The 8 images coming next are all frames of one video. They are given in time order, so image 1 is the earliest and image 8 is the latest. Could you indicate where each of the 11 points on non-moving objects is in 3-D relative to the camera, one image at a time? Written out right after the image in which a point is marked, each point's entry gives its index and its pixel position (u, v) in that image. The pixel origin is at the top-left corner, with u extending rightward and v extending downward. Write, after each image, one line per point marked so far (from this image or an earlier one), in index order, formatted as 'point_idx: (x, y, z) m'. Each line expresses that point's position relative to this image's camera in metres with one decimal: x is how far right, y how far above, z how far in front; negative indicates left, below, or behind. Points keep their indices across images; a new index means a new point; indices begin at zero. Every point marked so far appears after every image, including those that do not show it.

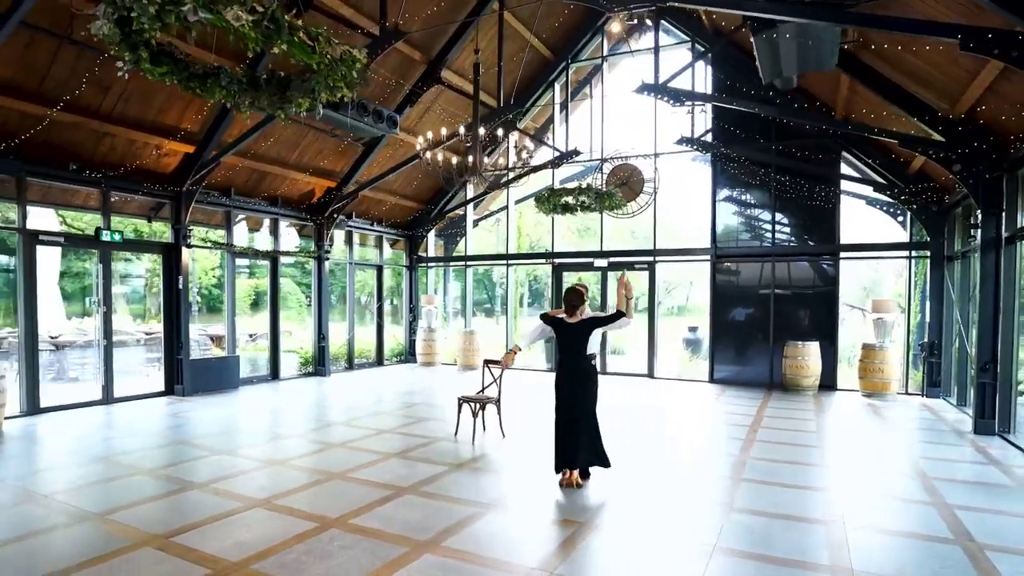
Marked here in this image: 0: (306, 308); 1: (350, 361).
0: (-3.5, -0.3, +10.0) m
1: (-3.0, -1.3, +10.8) m
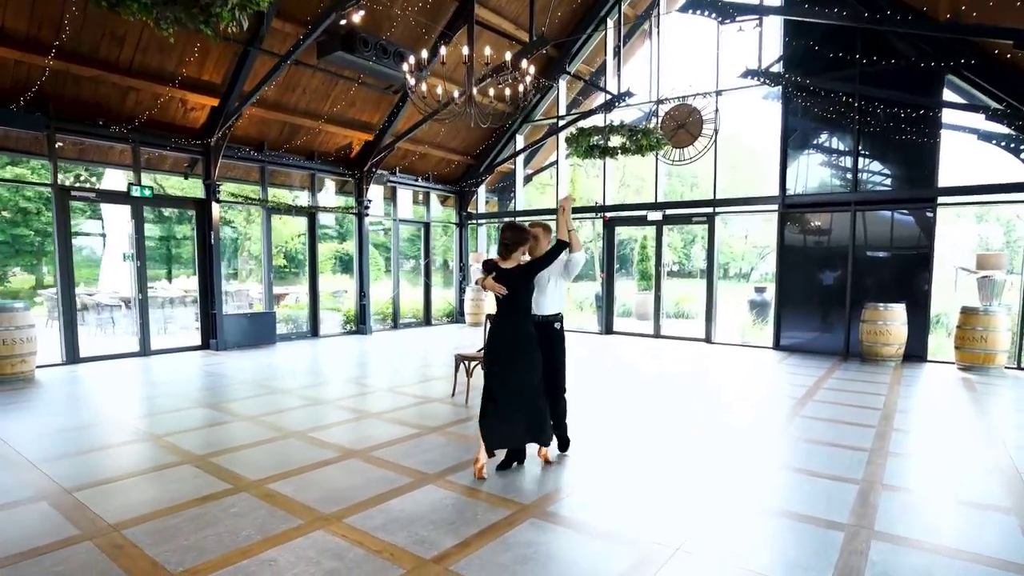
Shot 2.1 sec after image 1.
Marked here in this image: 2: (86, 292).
0: (-2.7, +0.4, +9.9) m
1: (-2.1, -0.6, +10.7) m
2: (-5.0, -0.1, +7.0) m
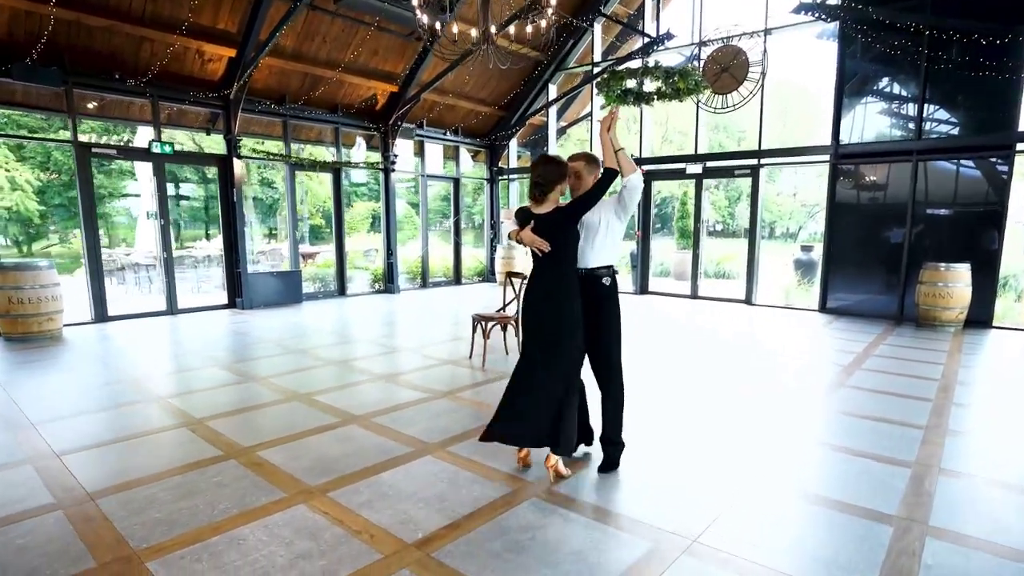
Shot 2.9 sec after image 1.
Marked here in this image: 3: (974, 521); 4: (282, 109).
0: (-2.2, +1.1, +9.7) m
1: (-1.5, +0.1, +10.5) m
2: (-4.7, +0.4, +7.0) m
3: (+1.8, -0.9, +2.3) m
4: (-3.2, +2.5, +8.2) m
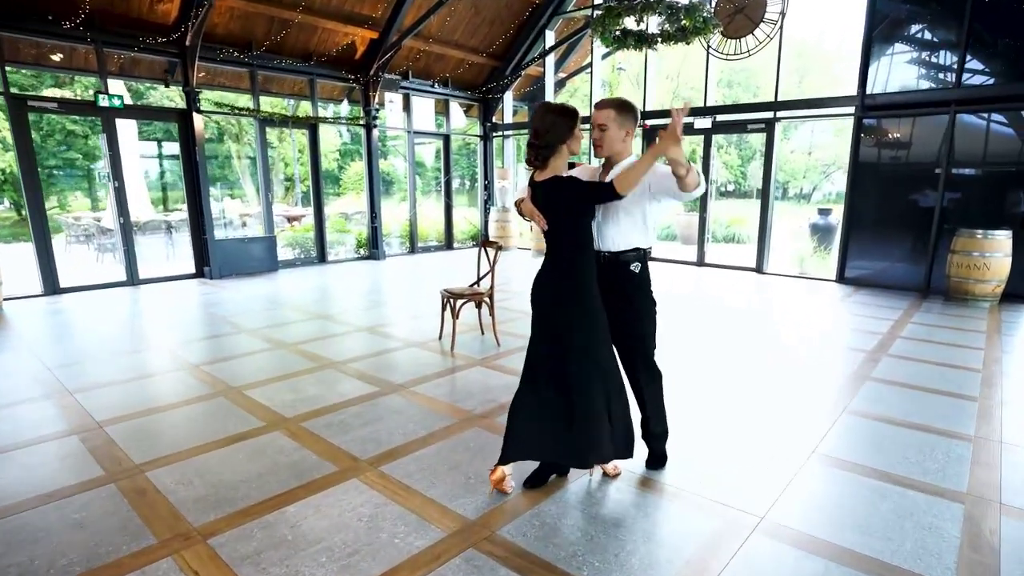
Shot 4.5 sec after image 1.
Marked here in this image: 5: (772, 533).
0: (-2.3, +1.6, +9.1) m
1: (-1.6, +0.7, +9.9) m
2: (-4.8, +0.8, +6.4) m
3: (+1.5, -0.9, +1.7) m
4: (-3.3, +2.9, +7.4) m
5: (+0.9, -0.8, +2.0) m
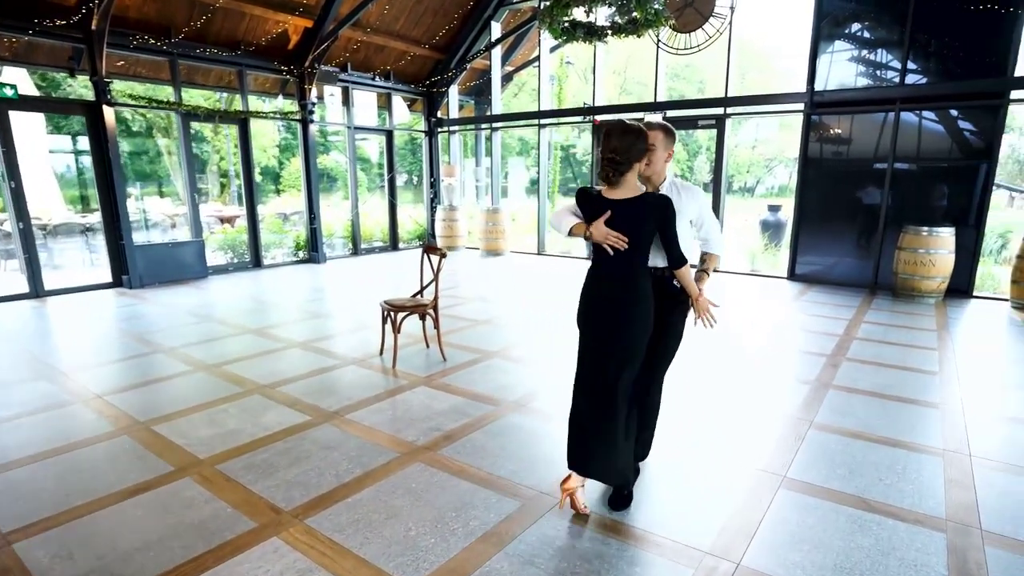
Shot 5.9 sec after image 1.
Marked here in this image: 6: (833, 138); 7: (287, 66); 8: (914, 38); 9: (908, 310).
0: (-3.1, +1.5, +8.5) m
1: (-2.5, +0.7, +9.4) m
2: (-5.4, +0.6, +5.7) m
3: (+1.4, -0.9, +1.5) m
4: (-3.9, +2.8, +6.8) m
5: (+0.7, -0.9, +1.8) m
6: (+3.6, +1.7, +6.6) m
7: (-3.1, +3.0, +8.1) m
8: (+4.1, +2.6, +6.1) m
9: (+3.6, -0.2, +5.4) m
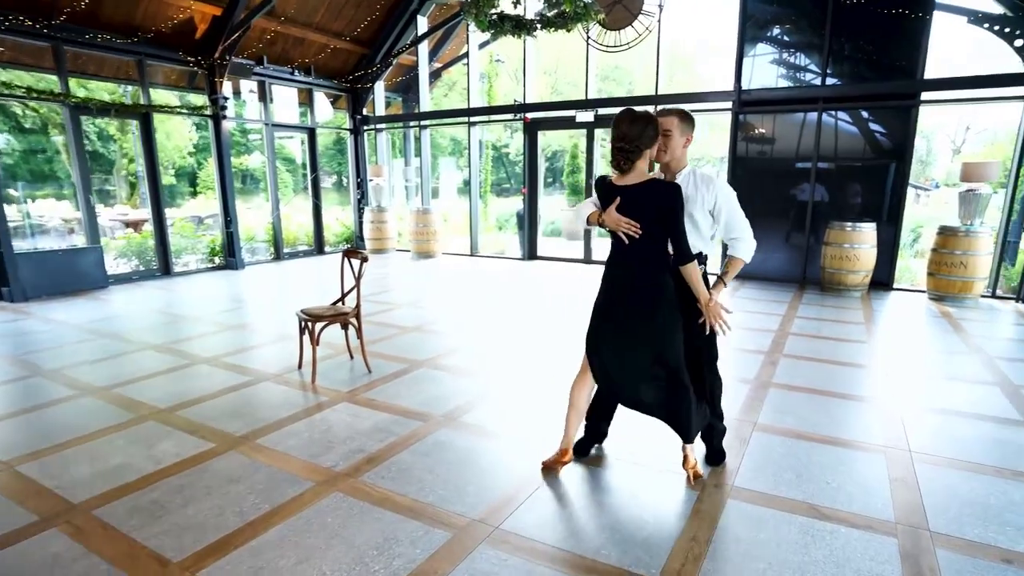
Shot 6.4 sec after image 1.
0: (-4.0, +1.4, +7.9) m
1: (-3.5, +0.6, +8.9) m
2: (-6.0, +0.5, +4.8) m
3: (+1.2, -0.9, +1.4) m
4: (-4.7, +2.6, +6.1) m
5: (+0.5, -0.9, +1.6) m
6: (+2.8, +1.7, +6.8) m
7: (-4.0, +2.9, +7.5) m
8: (+3.4, +2.6, +6.3) m
9: (+3.0, -0.1, +5.5) m
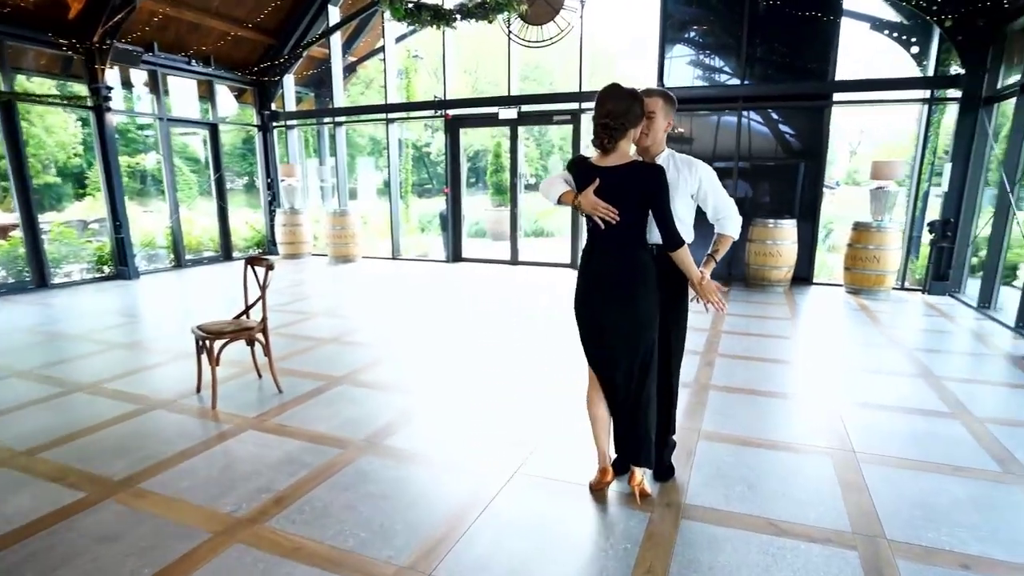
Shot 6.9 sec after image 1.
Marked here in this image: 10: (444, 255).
0: (-5.0, +1.2, +7.1) m
1: (-4.6, +0.4, +8.1) m
2: (-6.5, +0.3, +3.8) m
3: (+1.1, -0.9, +1.3) m
4: (-5.5, +2.5, +5.2) m
5: (+0.4, -0.9, +1.4) m
6: (+1.9, +1.7, +6.8) m
7: (-4.9, +2.8, +6.7) m
8: (+2.5, +2.7, +6.4) m
9: (+2.3, -0.1, +5.6) m
10: (-1.0, +0.5, +8.5) m
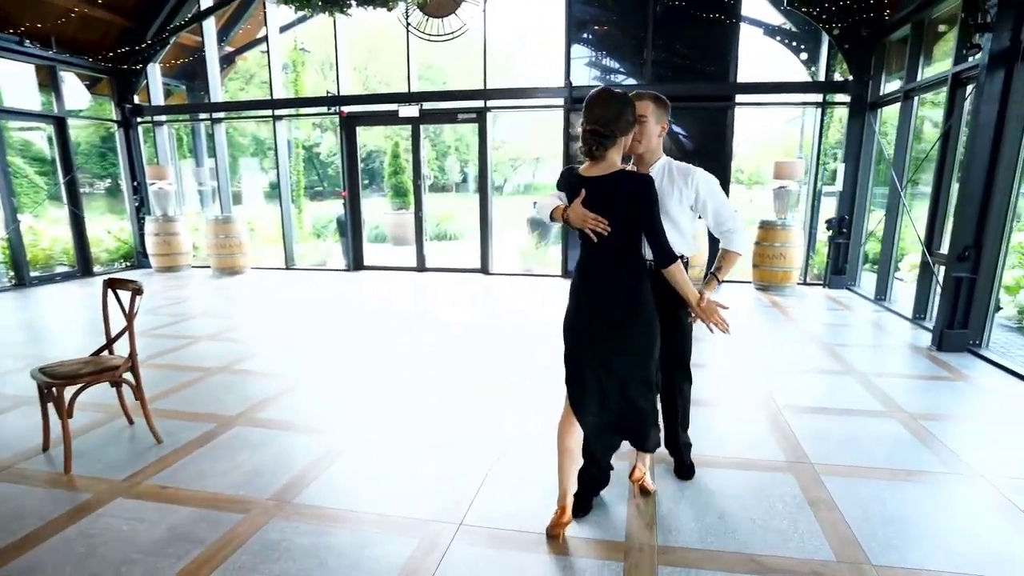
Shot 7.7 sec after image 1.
0: (-6.0, +1.0, +5.8) m
1: (-5.7, +0.2, +6.9) m
2: (-6.9, 0.0, +2.3) m
3: (+1.1, -0.9, +1.2) m
4: (-6.2, +2.2, +3.9) m
5: (+0.4, -0.9, +1.1) m
6: (+0.9, +1.7, +6.7) m
7: (-5.9, +2.5, +5.4) m
8: (+1.5, +2.7, +6.4) m
9: (+1.5, -0.1, +5.6) m
10: (-2.3, +0.3, +7.9) m
